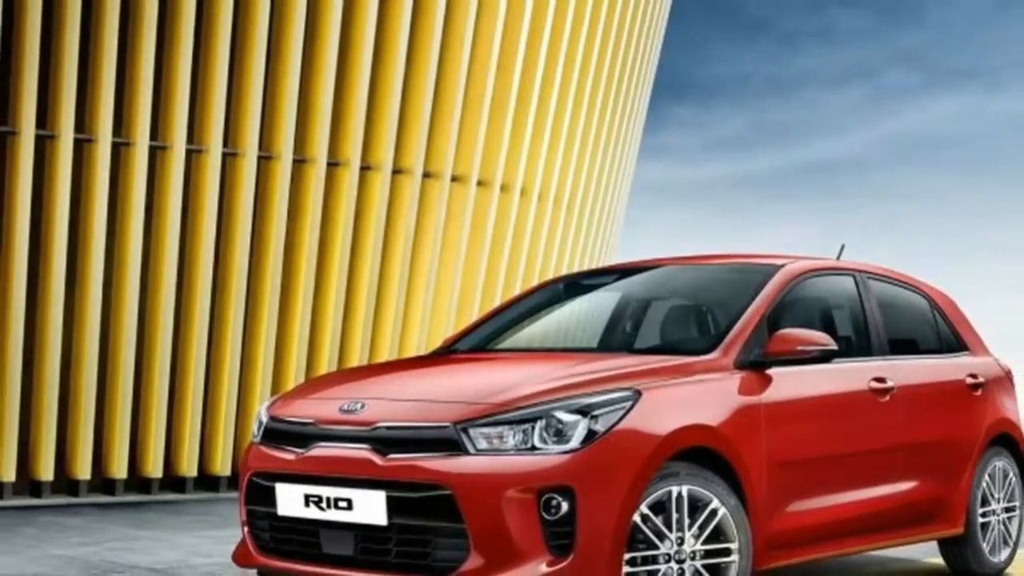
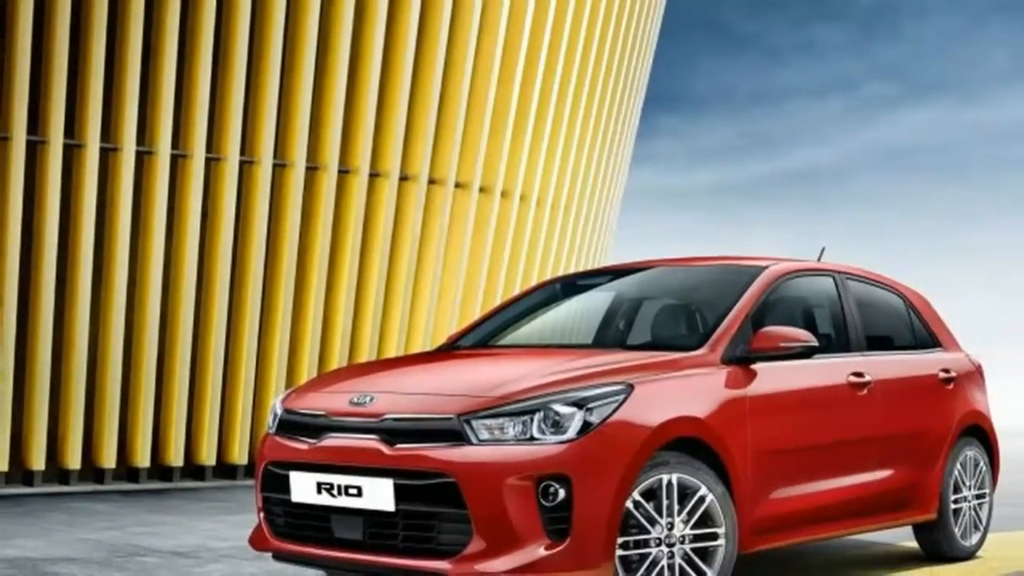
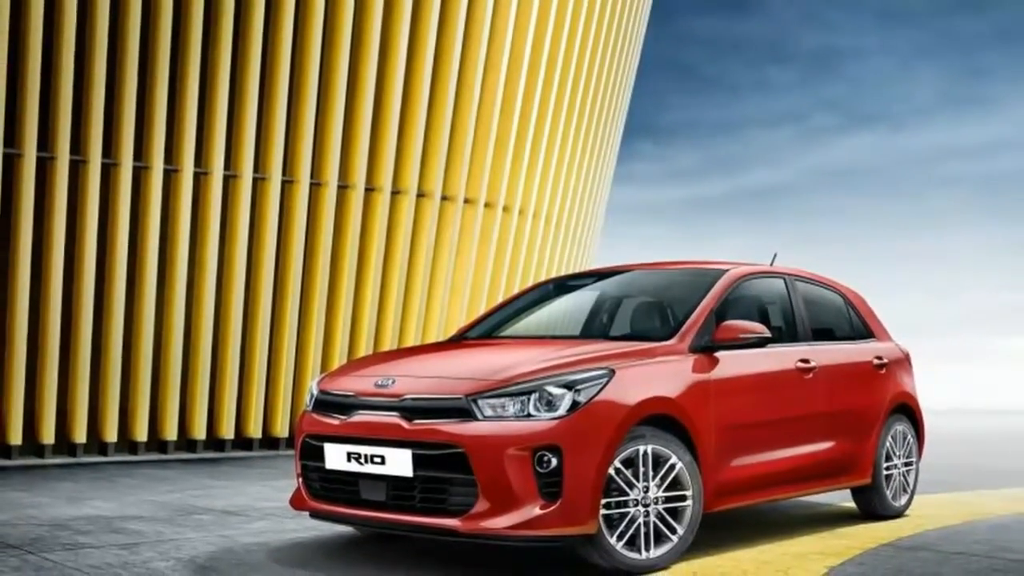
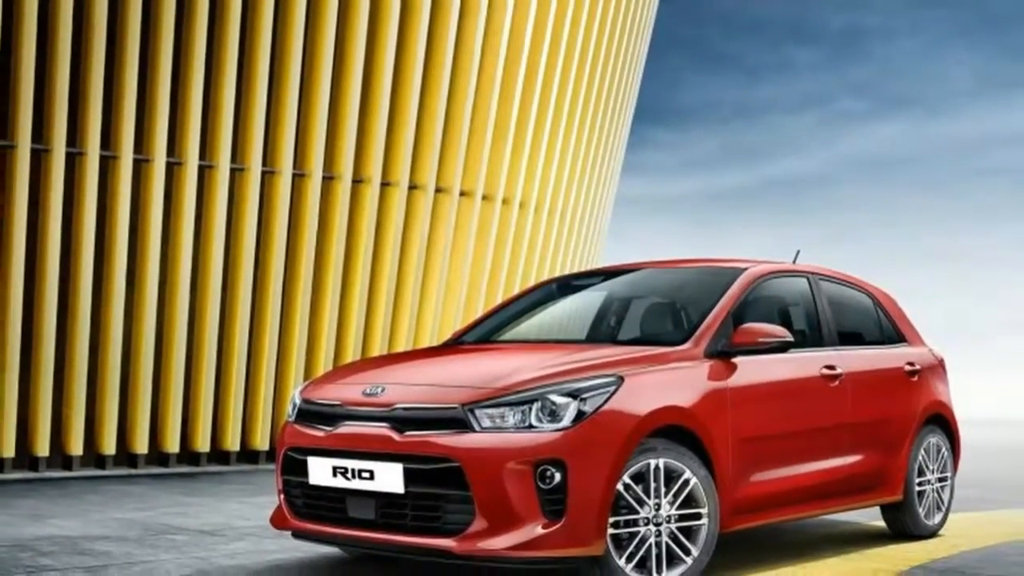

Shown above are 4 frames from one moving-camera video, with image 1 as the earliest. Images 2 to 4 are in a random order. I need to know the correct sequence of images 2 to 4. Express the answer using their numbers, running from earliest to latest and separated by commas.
2, 4, 3
